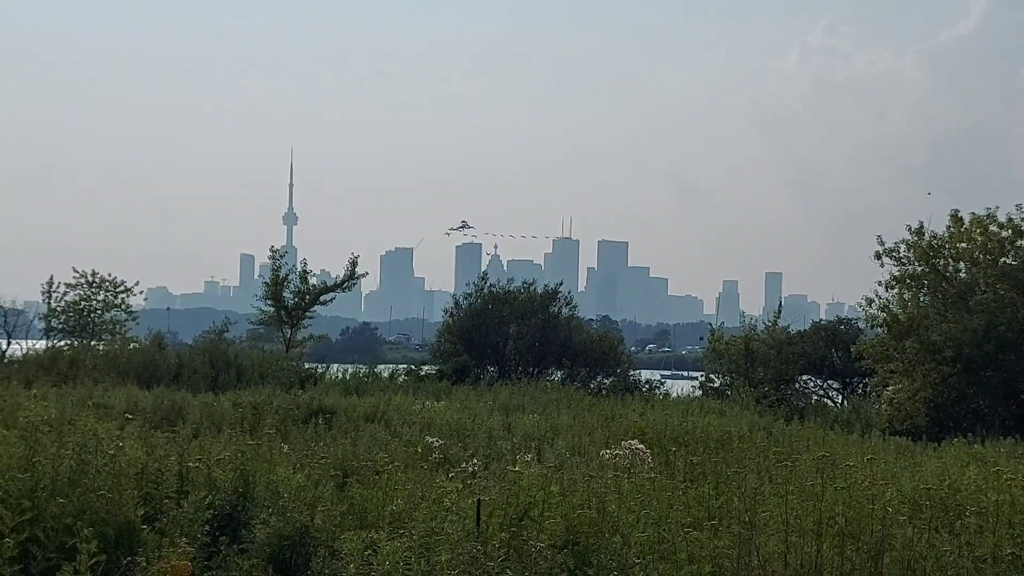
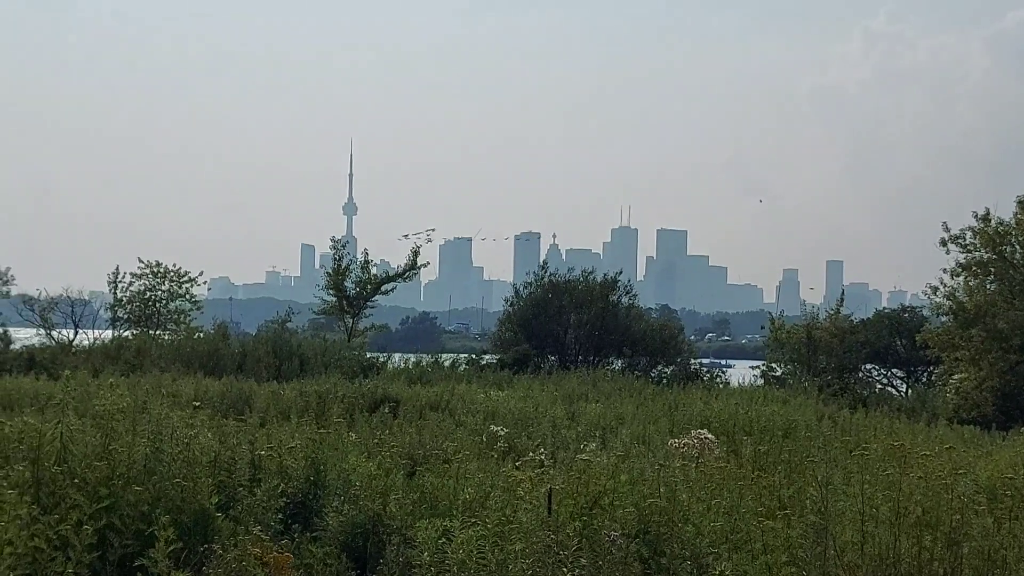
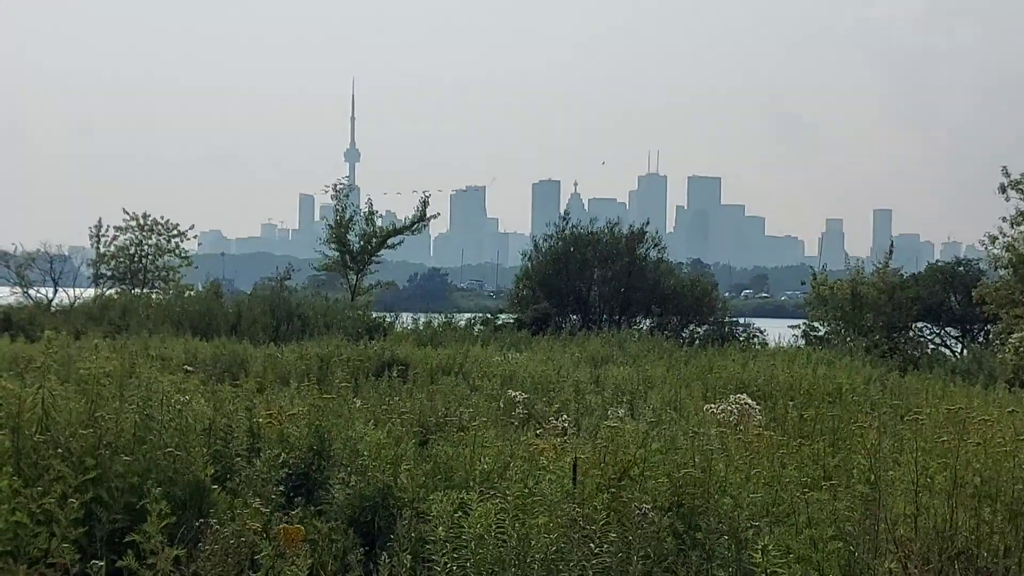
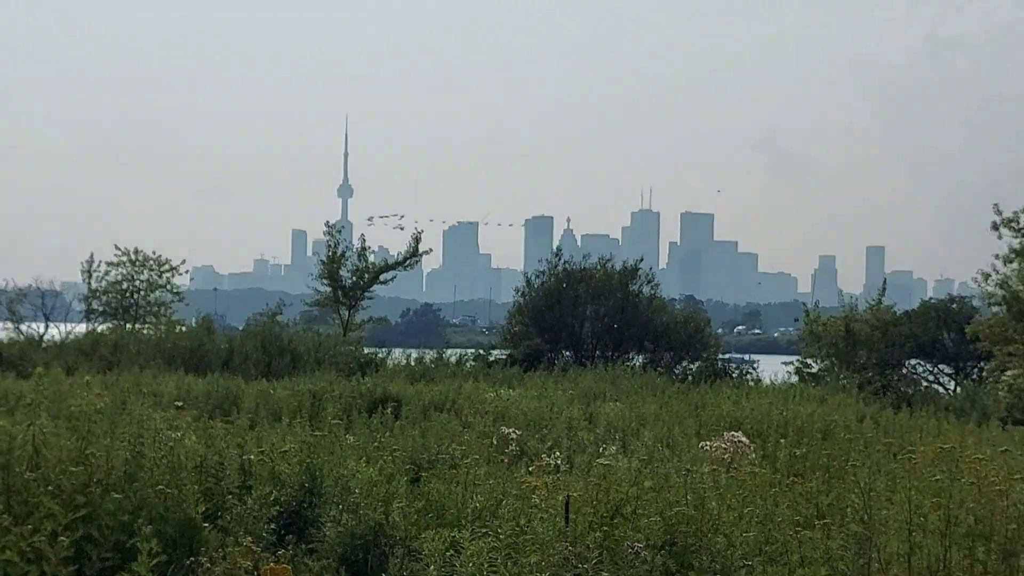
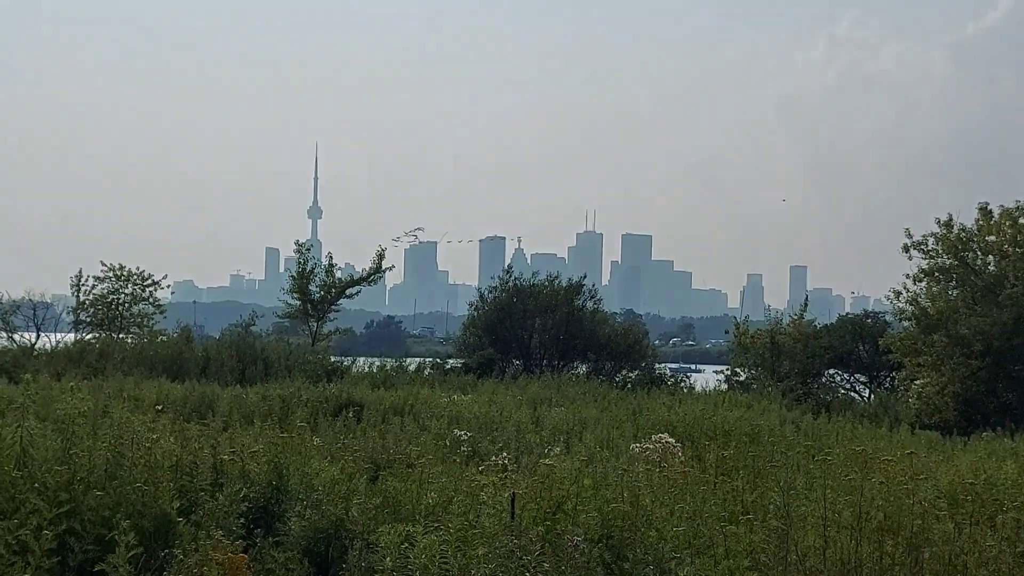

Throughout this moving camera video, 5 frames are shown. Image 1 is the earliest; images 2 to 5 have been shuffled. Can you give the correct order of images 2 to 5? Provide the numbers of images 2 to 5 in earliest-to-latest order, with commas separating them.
5, 2, 4, 3
